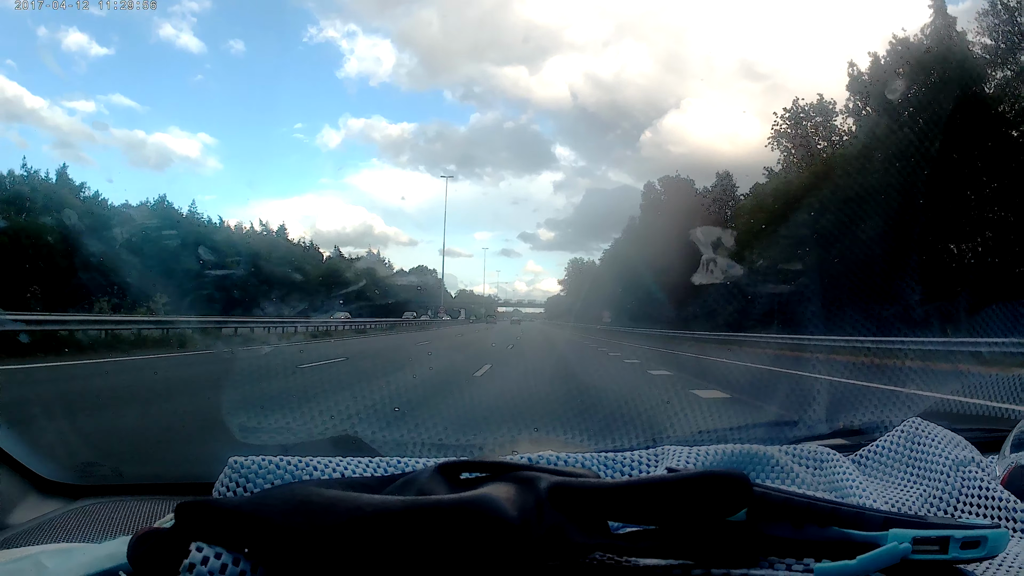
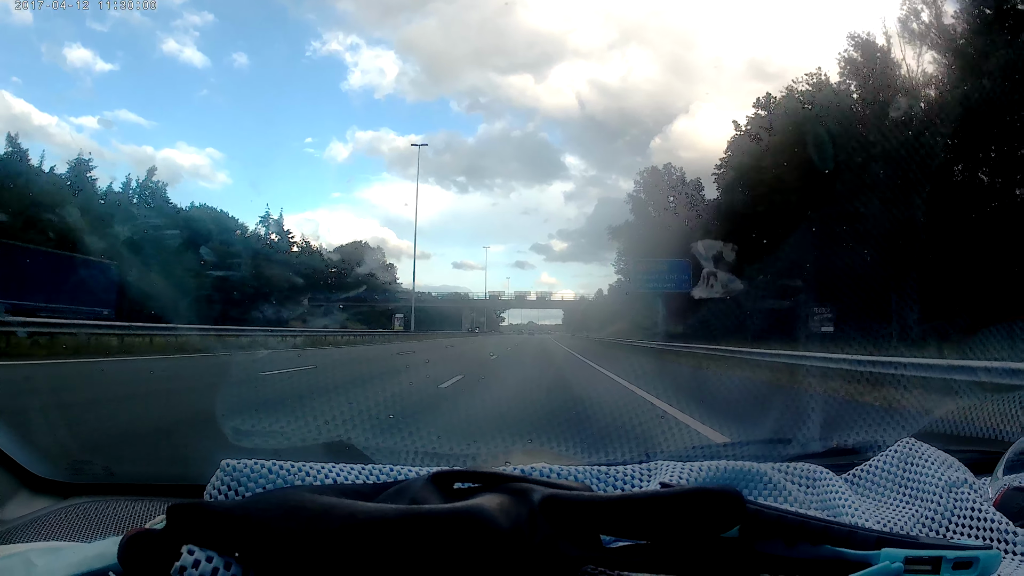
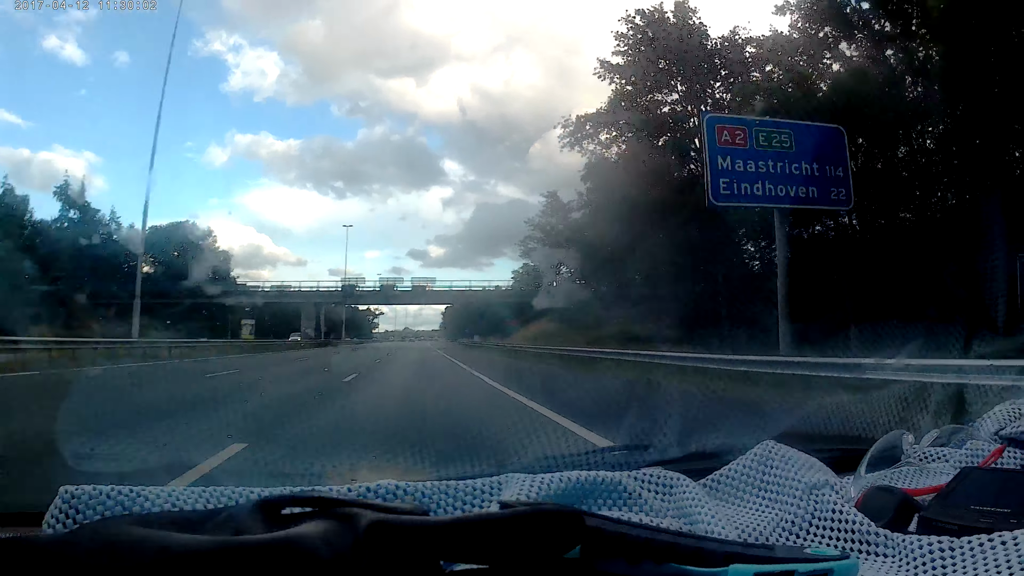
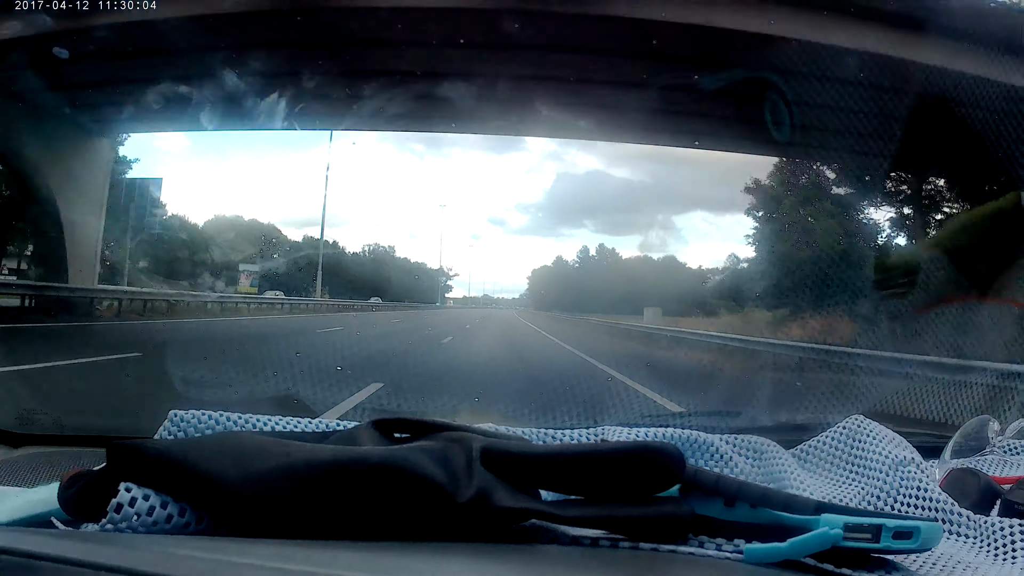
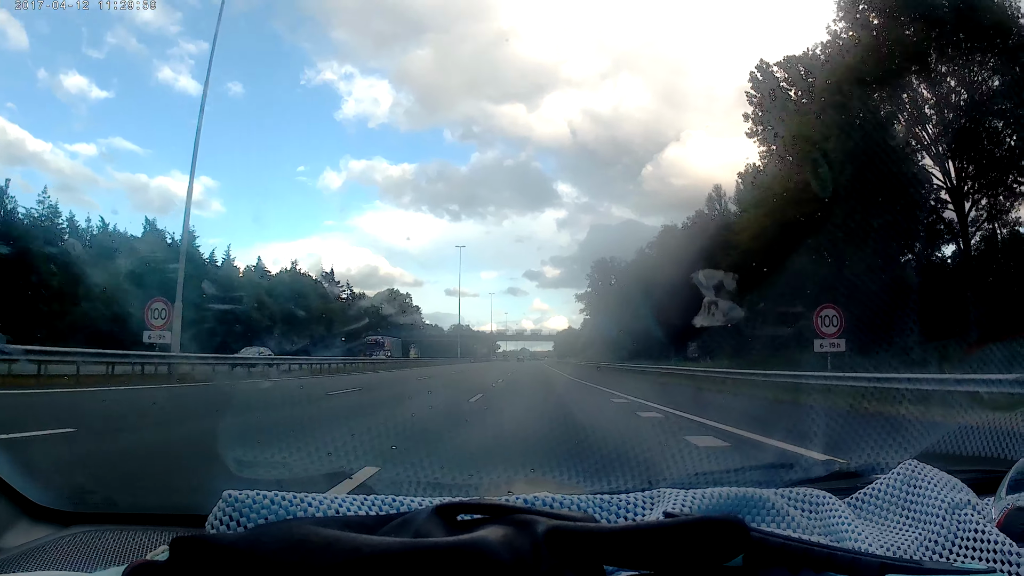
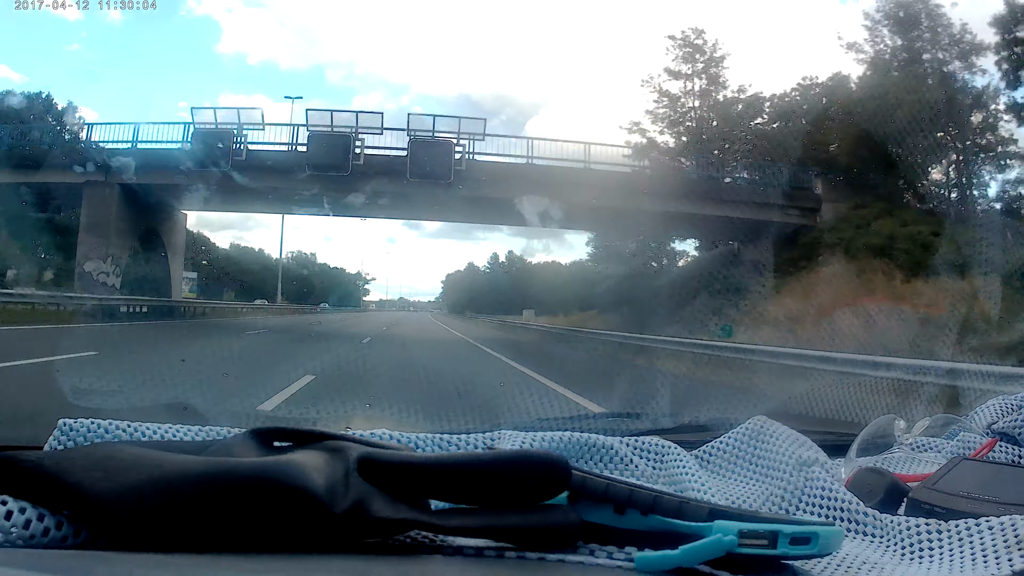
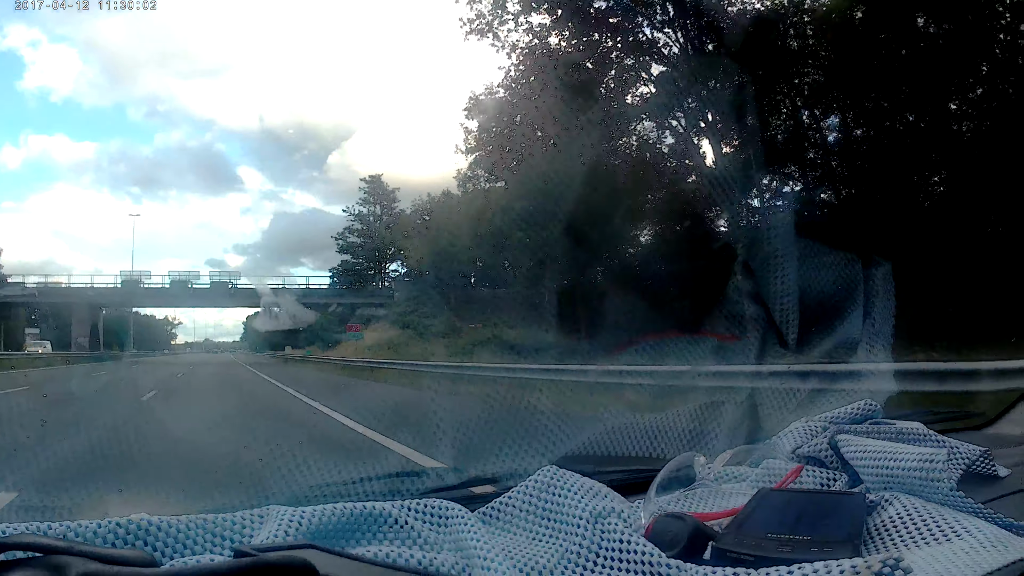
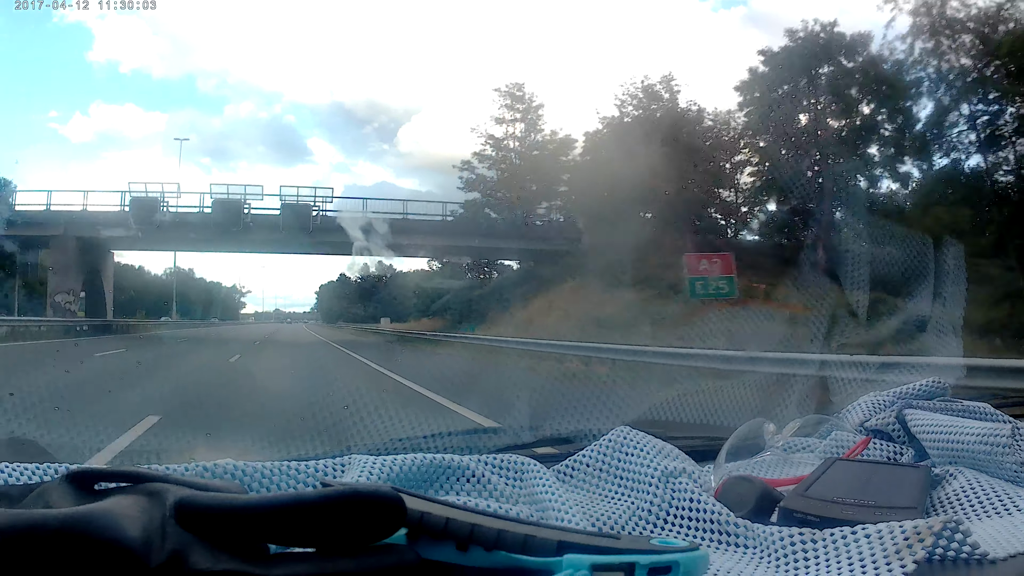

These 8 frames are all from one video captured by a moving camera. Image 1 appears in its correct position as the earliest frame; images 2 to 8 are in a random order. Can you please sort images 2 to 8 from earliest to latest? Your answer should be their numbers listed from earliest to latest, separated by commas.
5, 2, 3, 7, 8, 6, 4
